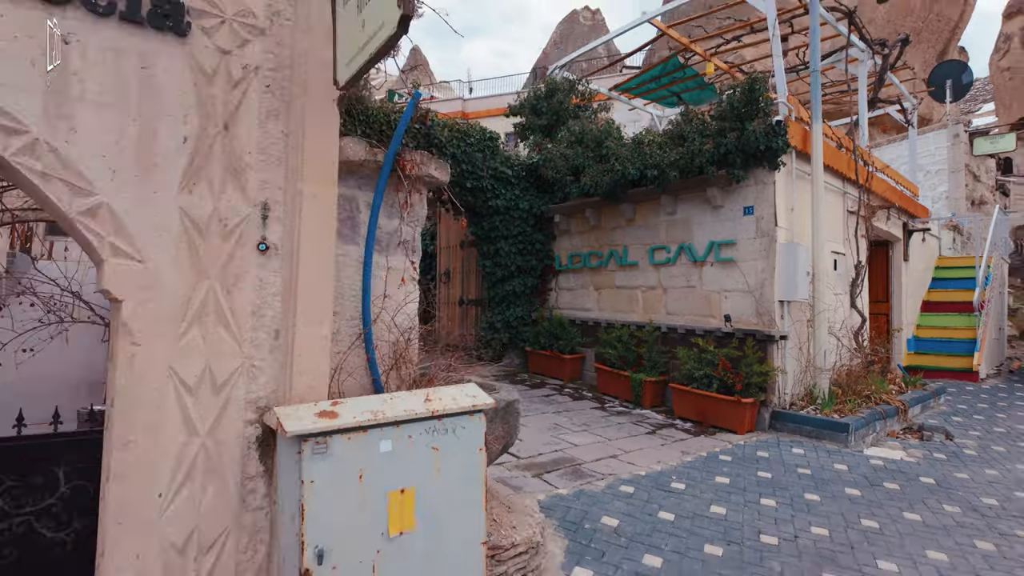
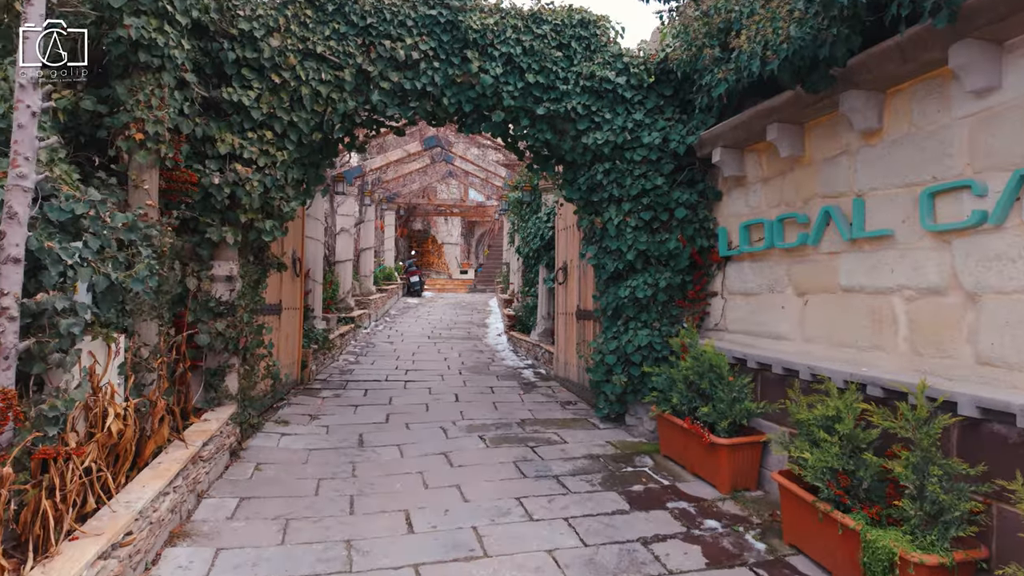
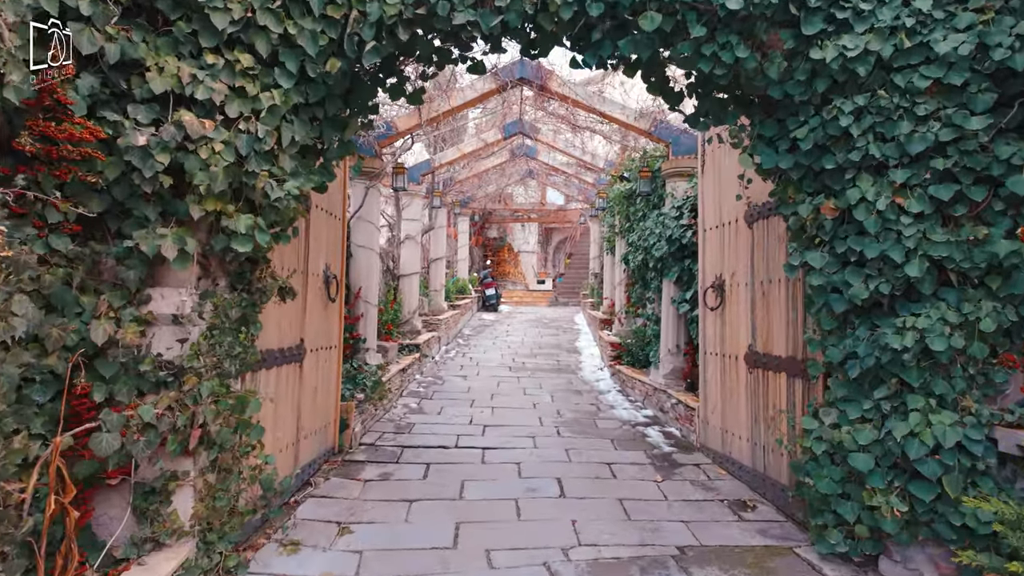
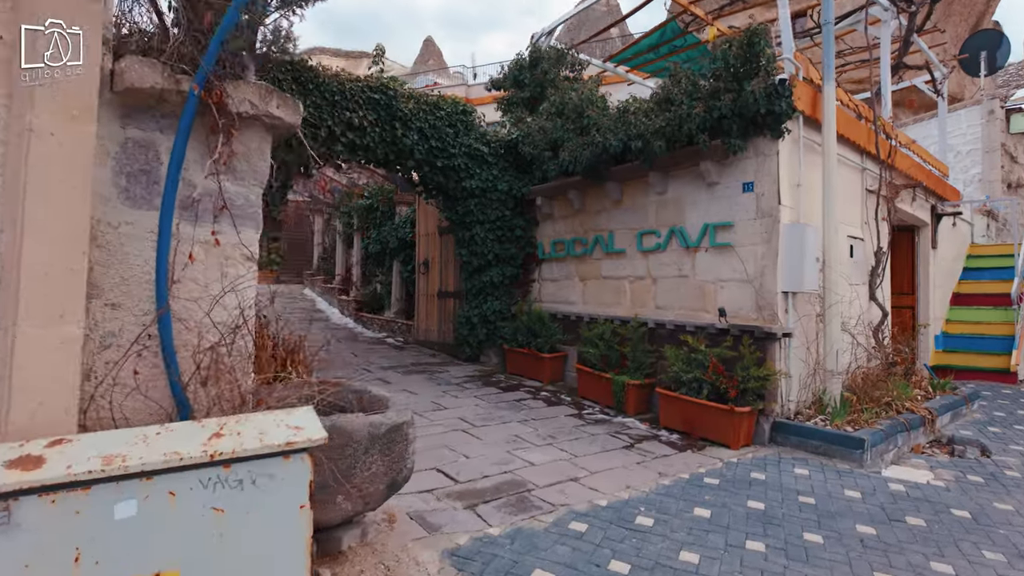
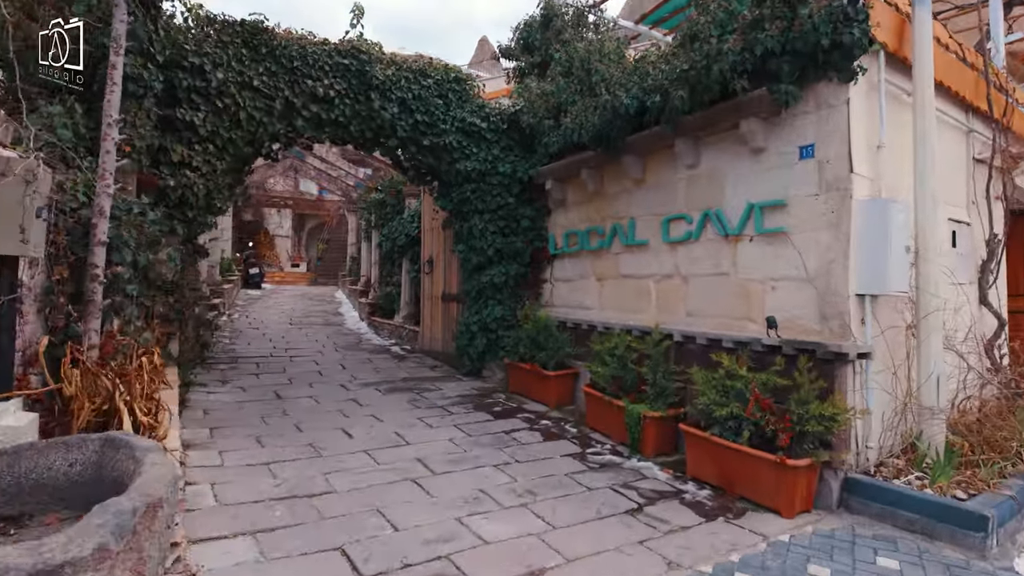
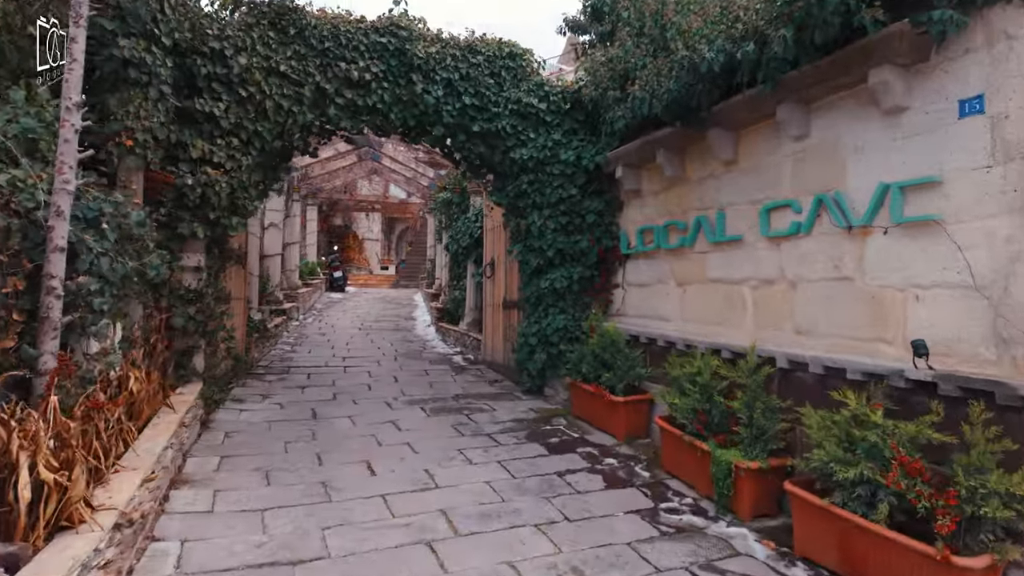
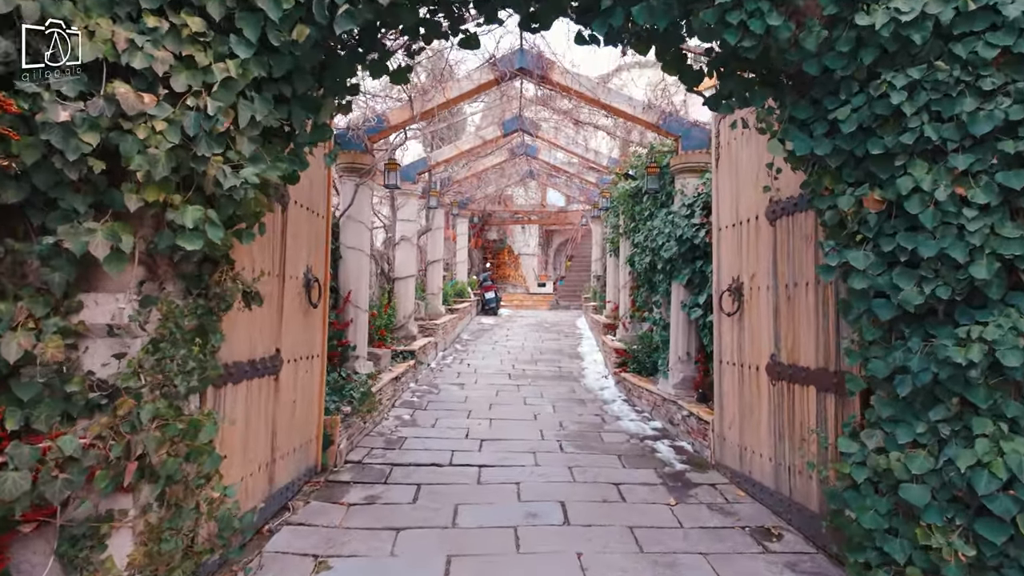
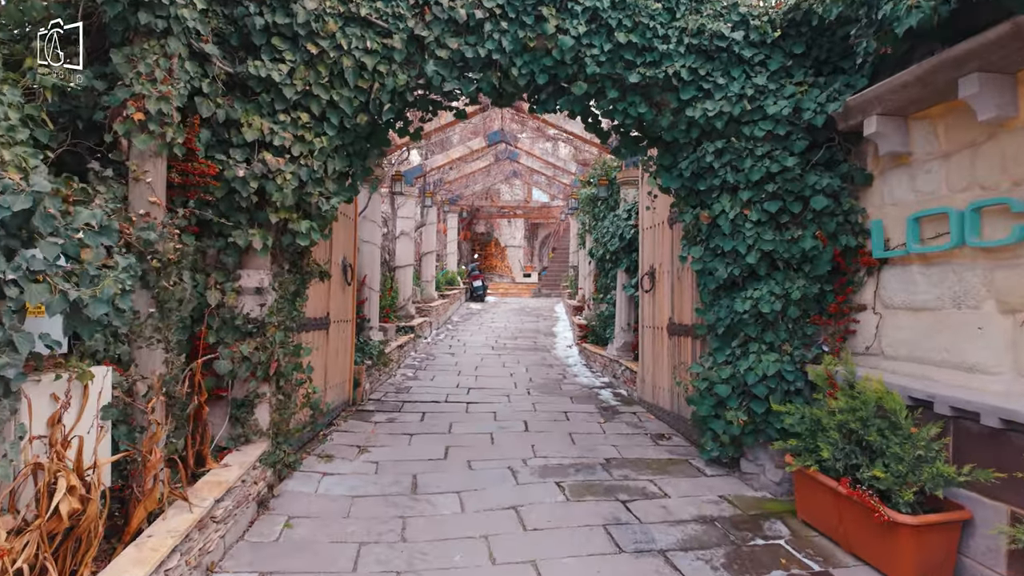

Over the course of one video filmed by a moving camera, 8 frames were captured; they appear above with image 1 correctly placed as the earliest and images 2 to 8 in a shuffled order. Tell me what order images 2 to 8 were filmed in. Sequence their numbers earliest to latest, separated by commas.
4, 5, 6, 2, 8, 3, 7
